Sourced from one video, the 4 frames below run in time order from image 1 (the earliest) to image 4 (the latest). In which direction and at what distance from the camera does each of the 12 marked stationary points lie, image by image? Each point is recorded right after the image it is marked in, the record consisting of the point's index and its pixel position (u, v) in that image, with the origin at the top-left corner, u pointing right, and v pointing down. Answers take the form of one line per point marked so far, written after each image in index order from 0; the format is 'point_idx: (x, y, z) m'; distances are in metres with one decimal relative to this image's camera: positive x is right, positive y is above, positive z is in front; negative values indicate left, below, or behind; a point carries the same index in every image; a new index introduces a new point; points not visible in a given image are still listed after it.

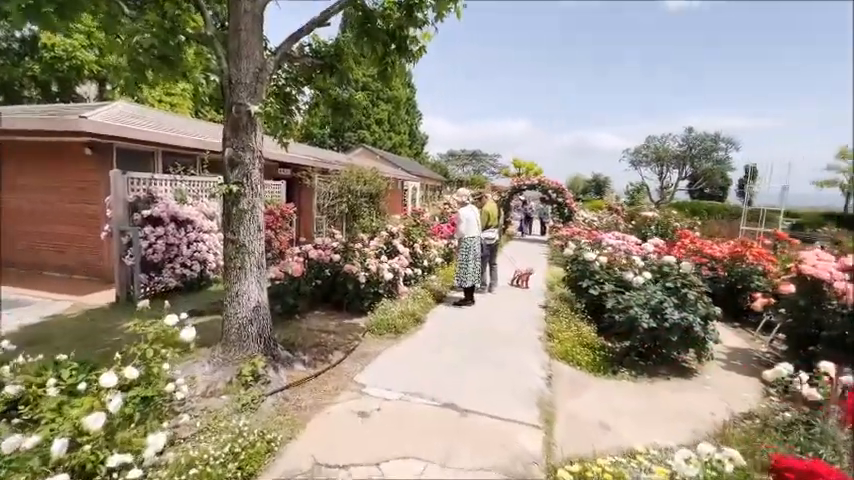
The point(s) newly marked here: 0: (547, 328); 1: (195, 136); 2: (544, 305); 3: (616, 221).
0: (+1.7, -1.2, +5.5) m
1: (-5.1, +2.3, +8.7) m
2: (+2.0, -1.1, +6.7) m
3: (+6.7, +0.7, +14.0) m
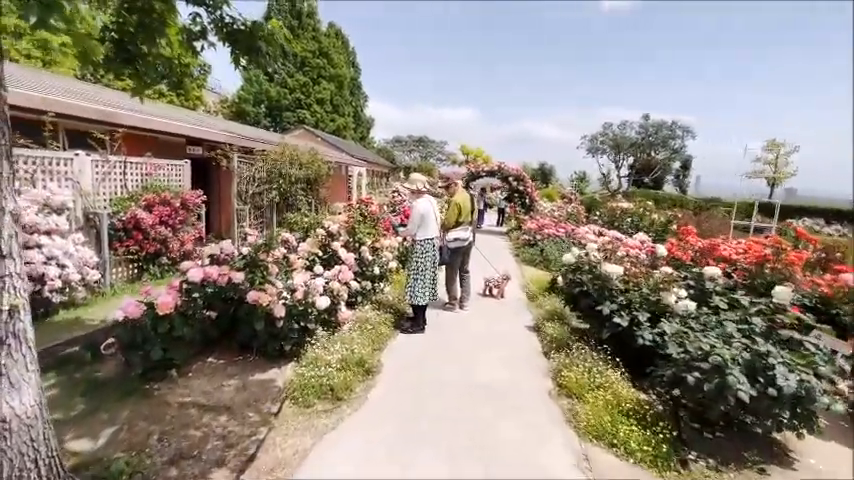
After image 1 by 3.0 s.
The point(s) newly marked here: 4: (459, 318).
0: (+1.2, -1.3, +3.8) m
1: (-5.9, +2.3, +6.0) m
2: (+1.4, -1.1, +5.1) m
3: (+5.1, +0.9, +12.9) m
4: (+0.5, -1.2, +4.8) m
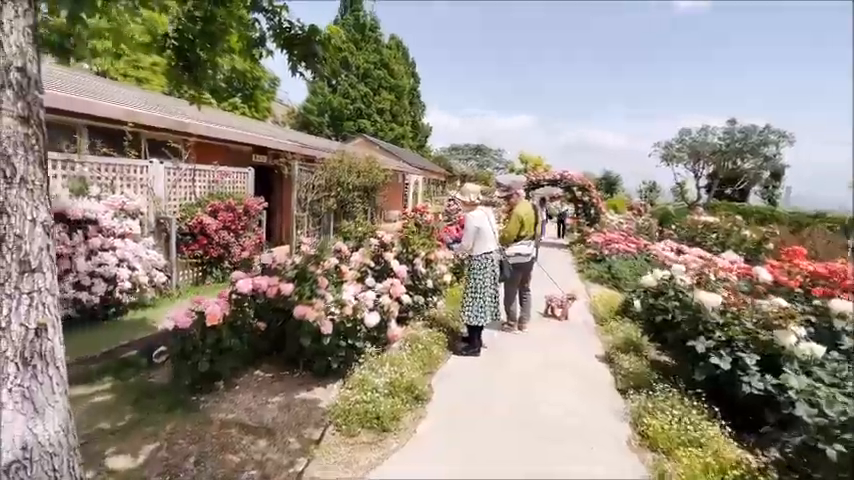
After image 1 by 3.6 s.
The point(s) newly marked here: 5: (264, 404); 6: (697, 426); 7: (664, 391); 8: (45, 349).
0: (+1.7, -1.4, +3.3) m
1: (-5.0, +2.2, +6.5) m
2: (+2.0, -1.3, +4.5) m
3: (+6.8, +0.4, +11.8) m
4: (+1.1, -1.4, +4.4) m
5: (-1.3, -1.3, +3.3) m
6: (+2.0, -1.4, +3.0) m
7: (+2.1, -1.3, +3.5) m
8: (-1.5, -0.4, +1.6) m
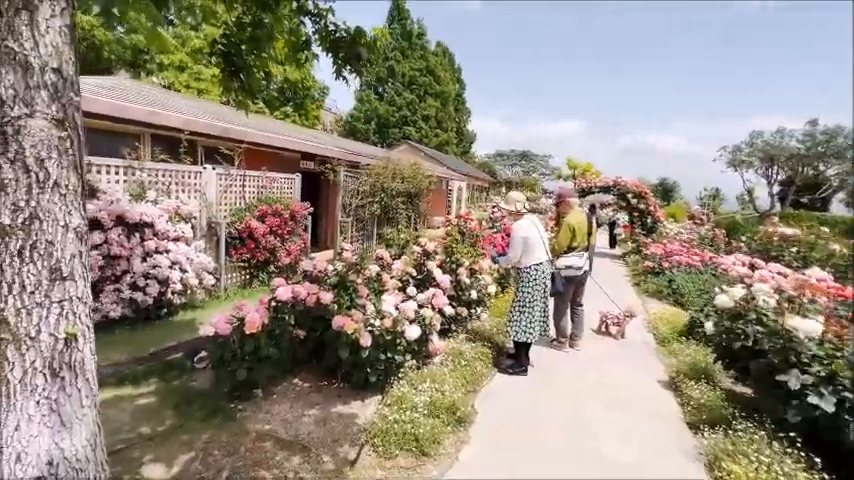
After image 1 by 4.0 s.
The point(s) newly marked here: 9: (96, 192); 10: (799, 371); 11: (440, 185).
0: (+2.0, -1.6, +2.8) m
1: (-4.2, +2.2, +6.8) m
2: (+2.5, -1.5, +4.0) m
3: (+8.1, +0.1, +10.8) m
4: (+1.5, -1.5, +4.0) m
5: (-1.0, -1.4, +3.2) m
6: (+2.3, -1.5, +2.5) m
7: (+2.4, -1.4, +3.0) m
8: (-1.4, -0.5, +1.5) m
9: (-4.2, +0.6, +4.9) m
10: (+2.7, -0.9, +2.9) m
11: (+0.6, +2.4, +16.8) m
